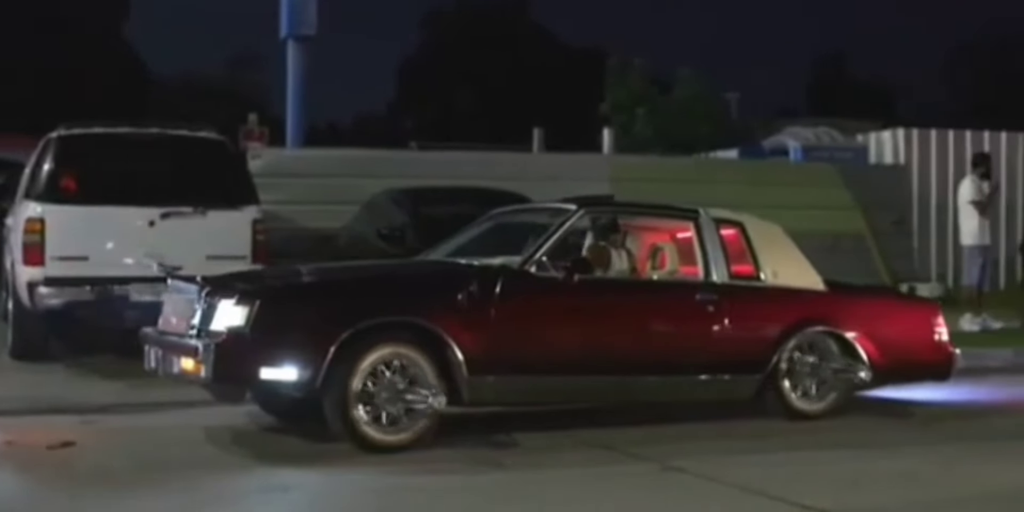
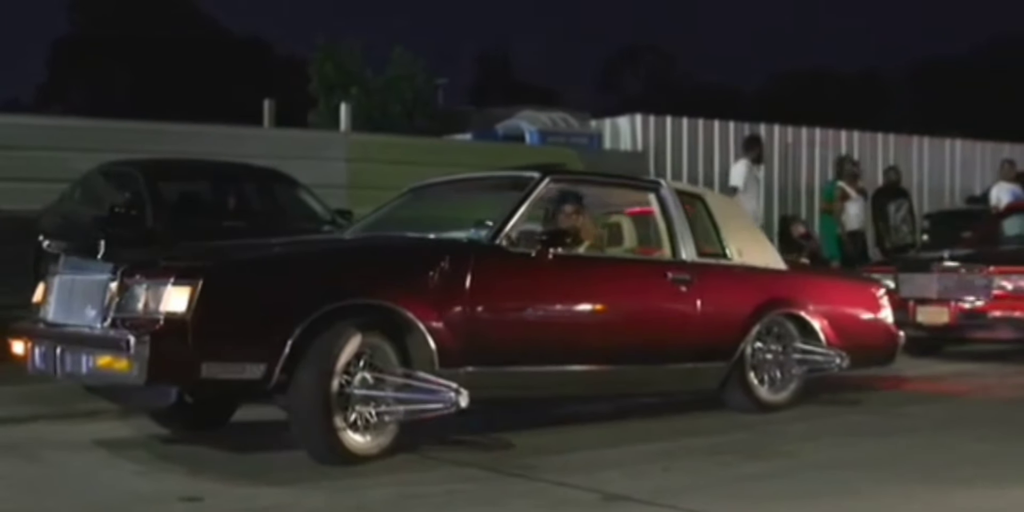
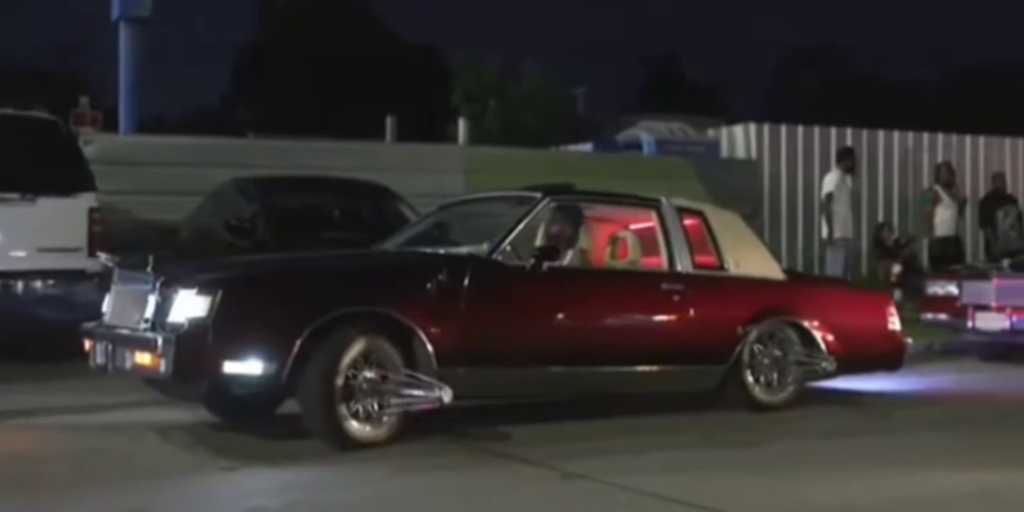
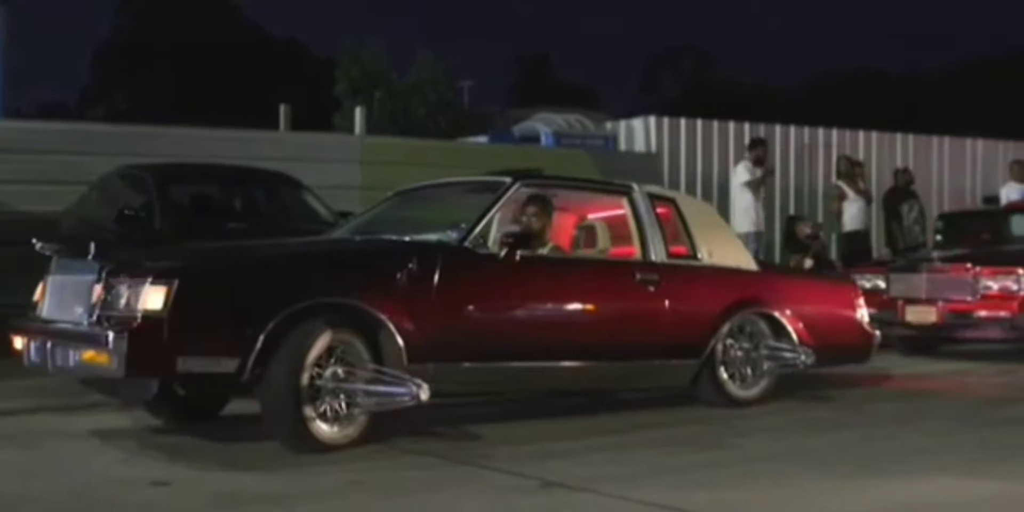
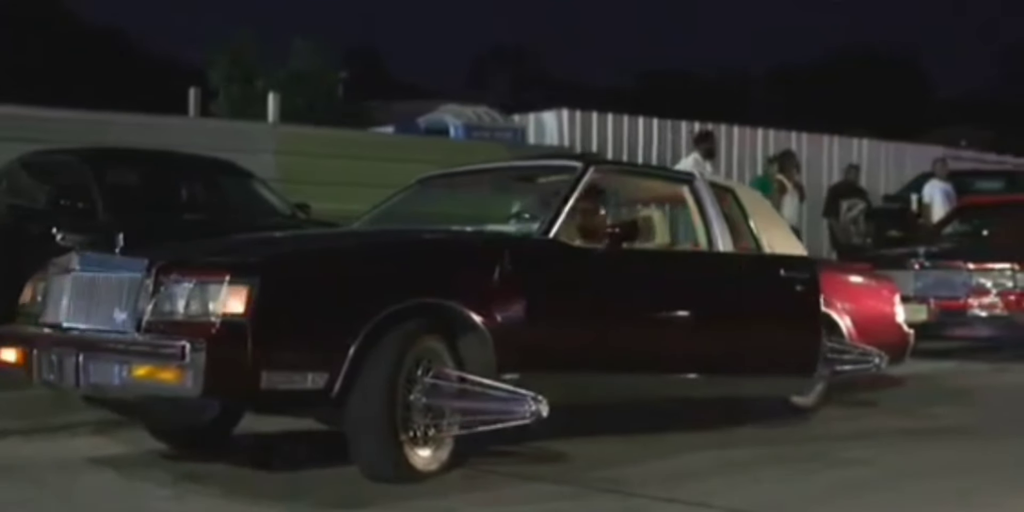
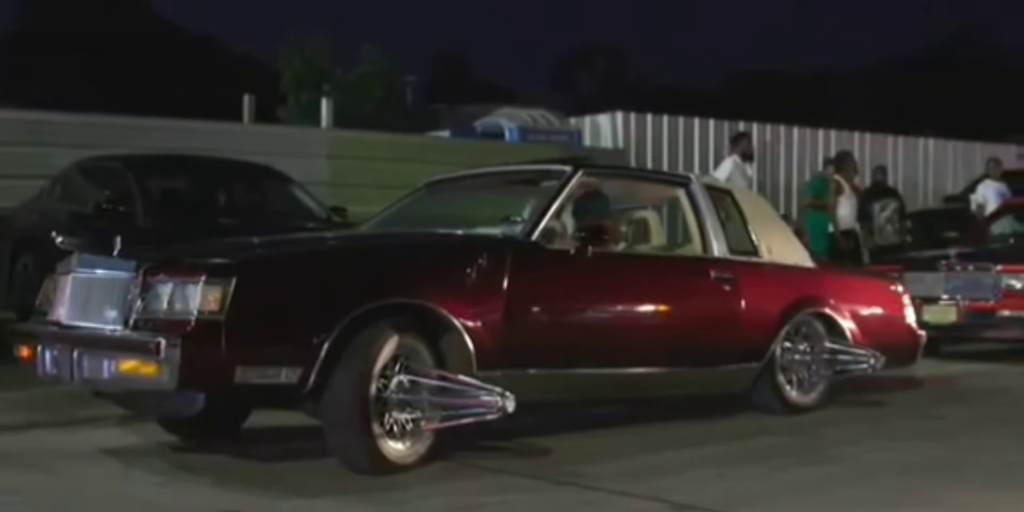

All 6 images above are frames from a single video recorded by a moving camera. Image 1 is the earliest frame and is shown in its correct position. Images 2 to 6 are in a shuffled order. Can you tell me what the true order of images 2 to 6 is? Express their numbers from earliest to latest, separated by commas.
3, 4, 2, 6, 5
